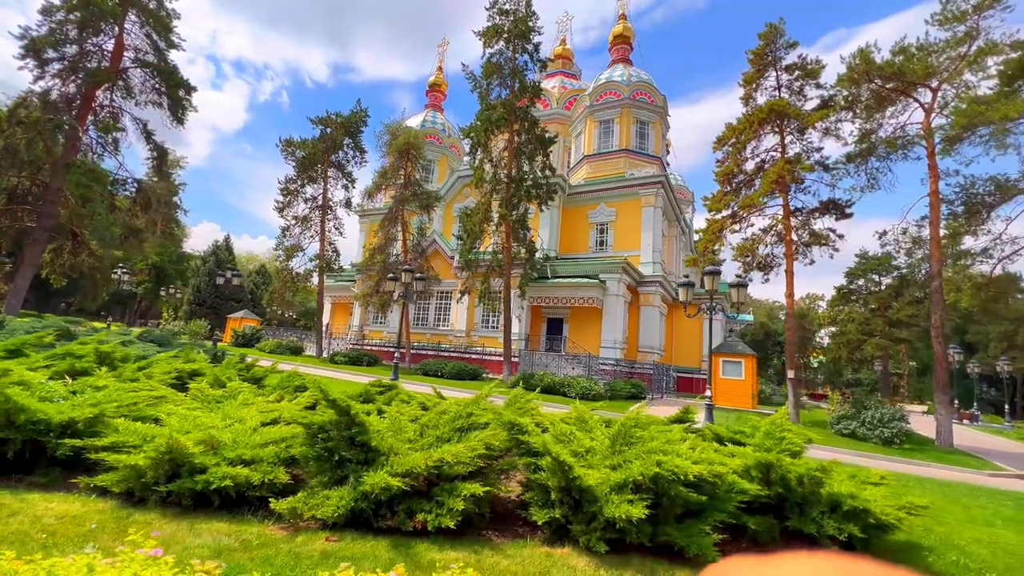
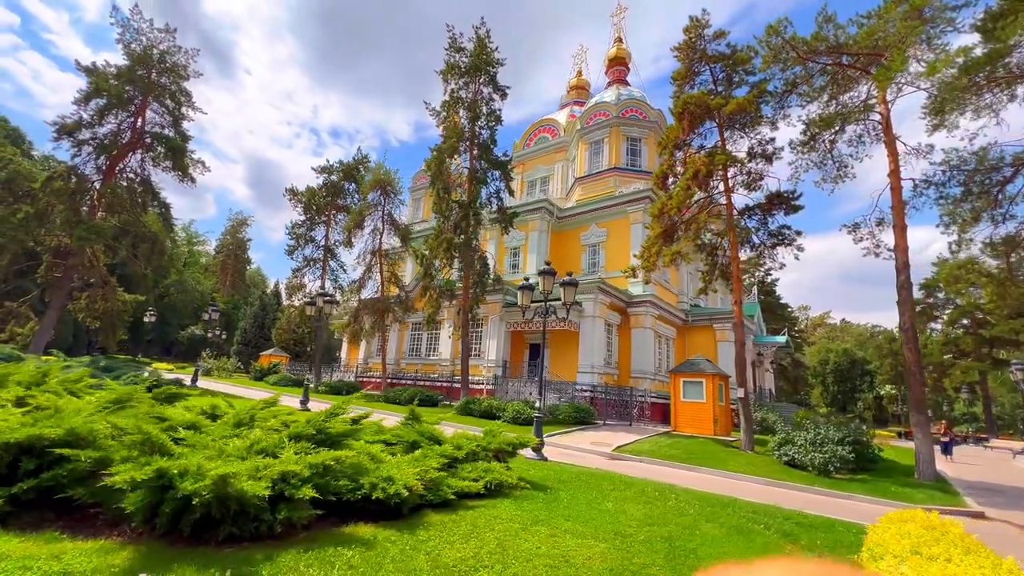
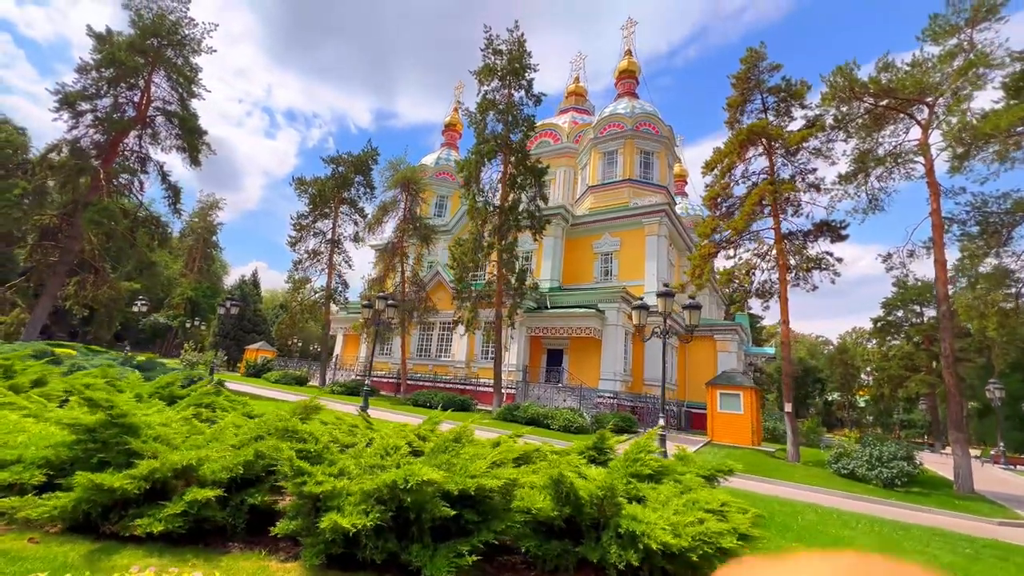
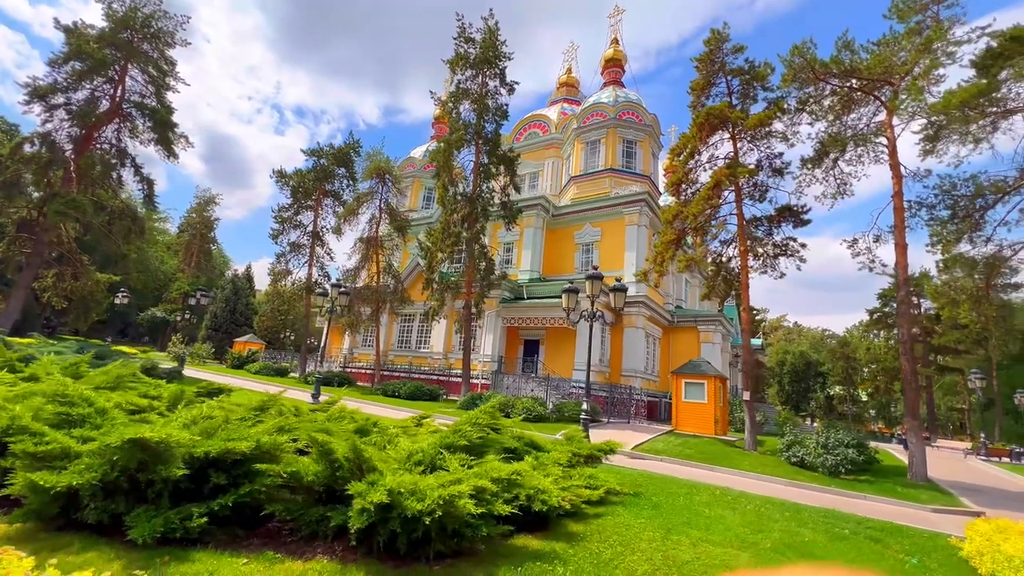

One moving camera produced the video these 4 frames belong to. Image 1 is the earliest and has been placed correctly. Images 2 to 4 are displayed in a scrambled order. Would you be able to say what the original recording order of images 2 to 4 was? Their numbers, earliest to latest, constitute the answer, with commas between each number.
3, 4, 2
